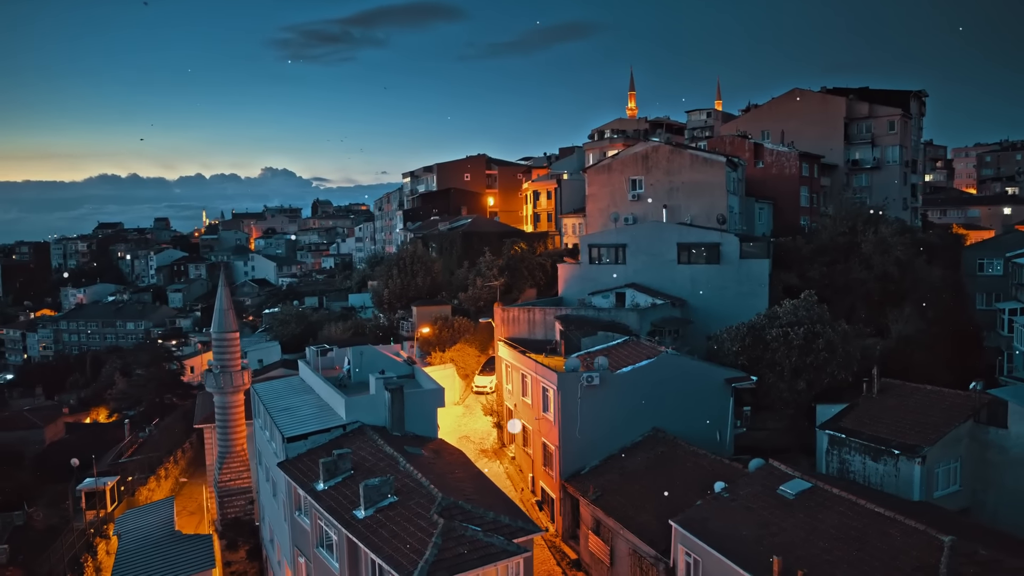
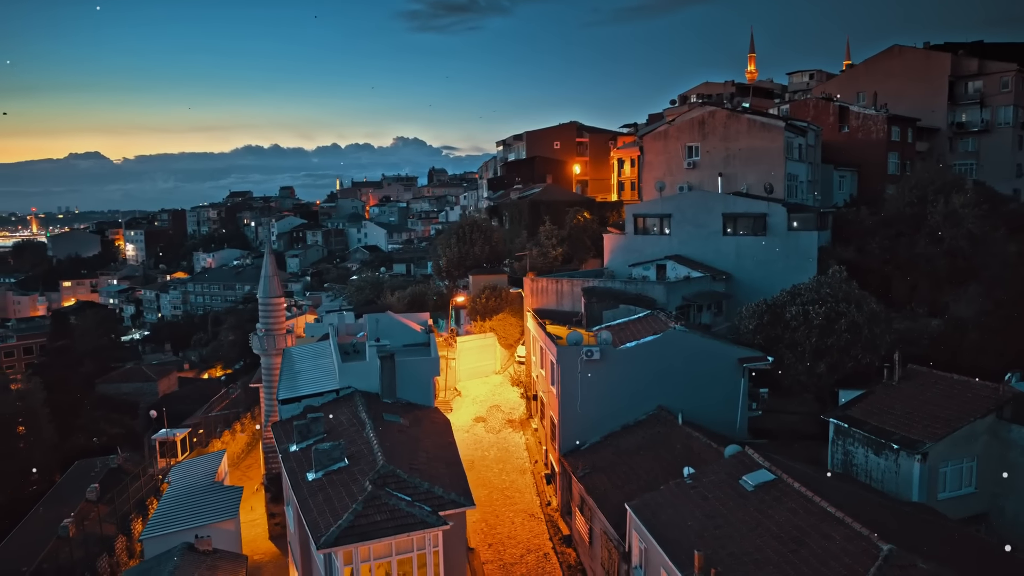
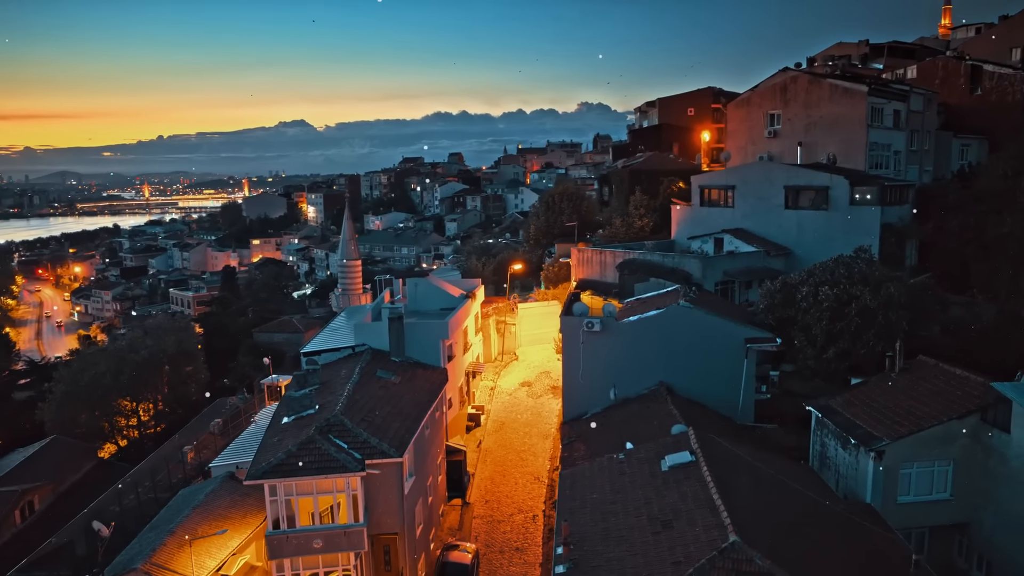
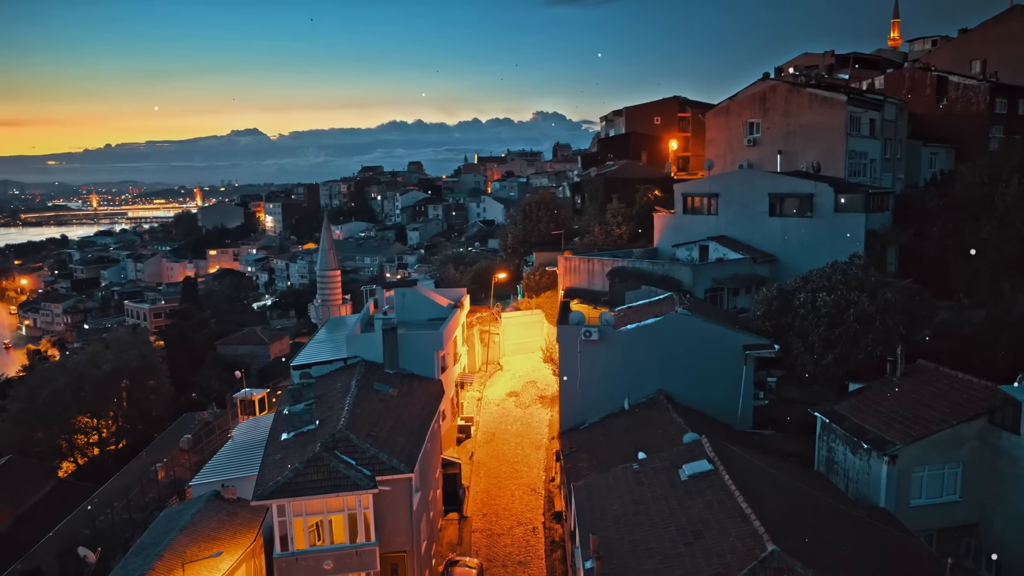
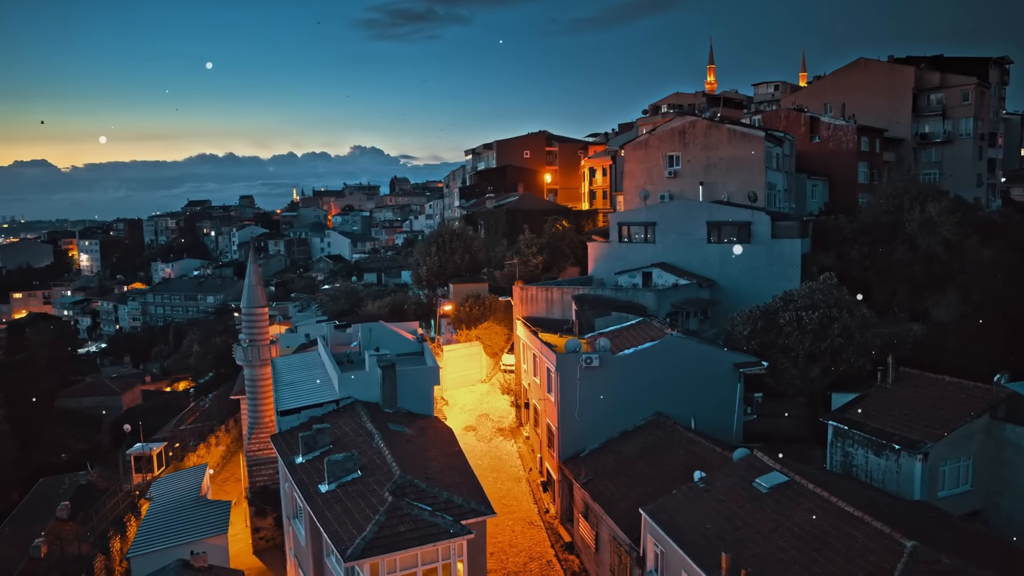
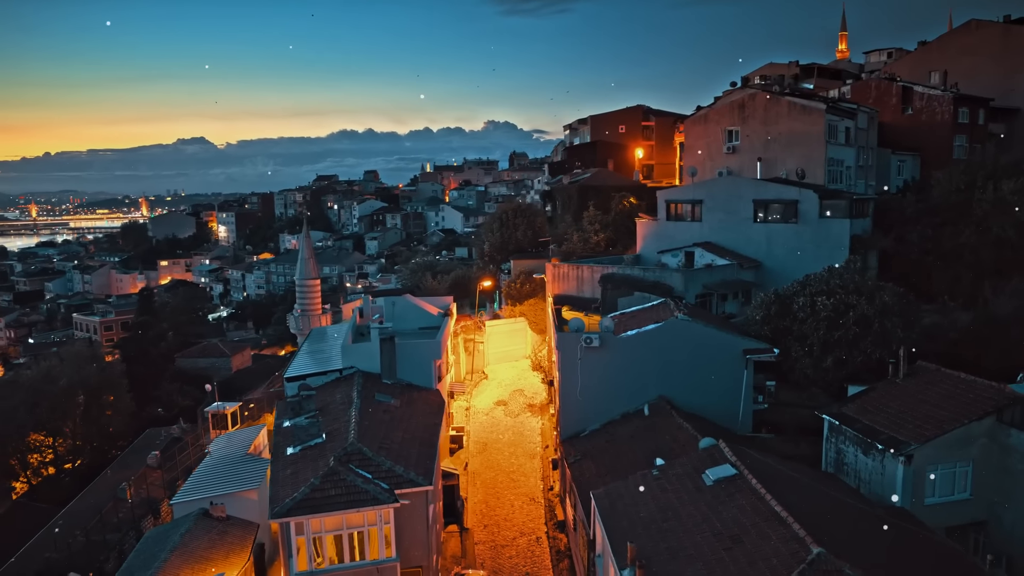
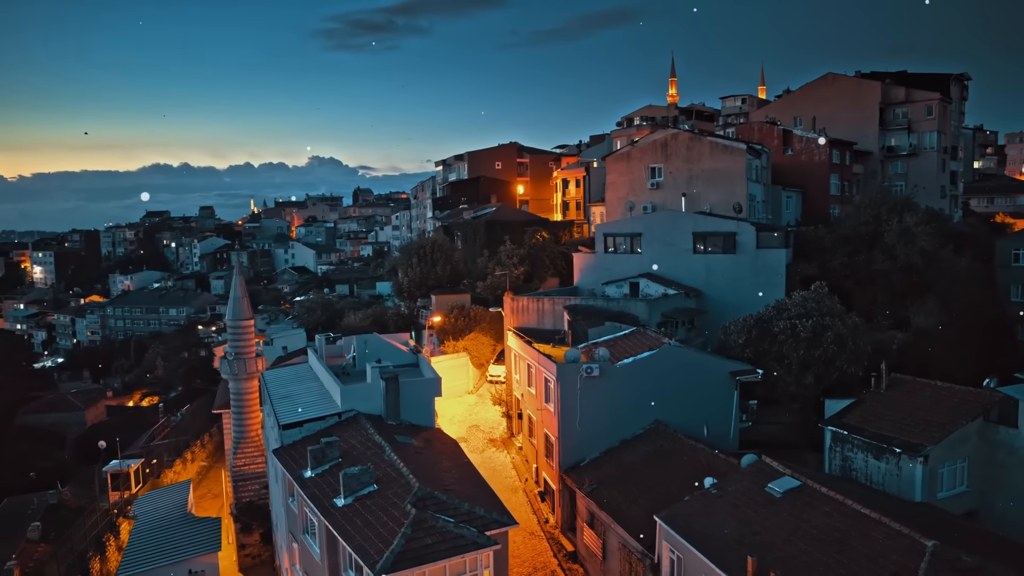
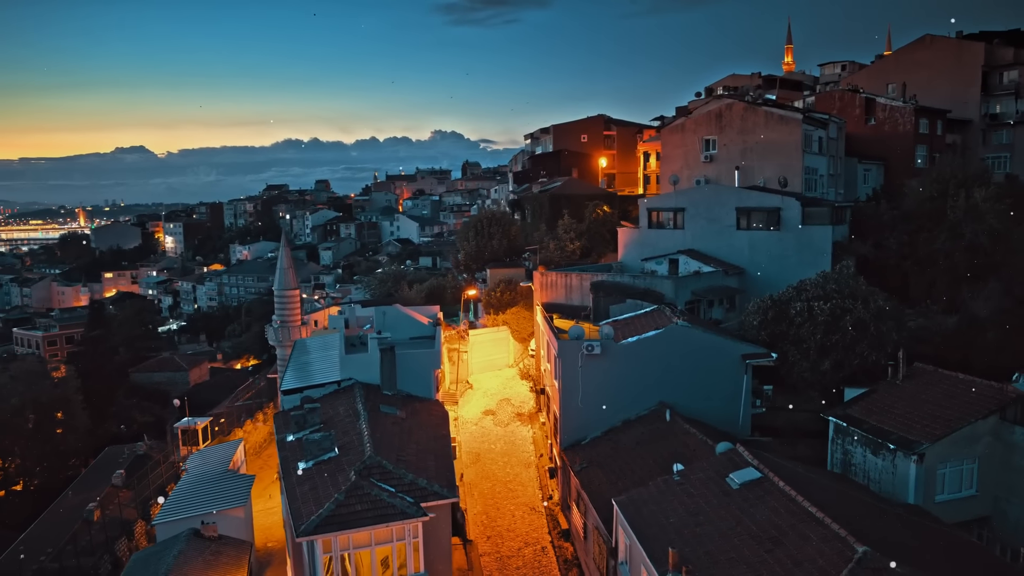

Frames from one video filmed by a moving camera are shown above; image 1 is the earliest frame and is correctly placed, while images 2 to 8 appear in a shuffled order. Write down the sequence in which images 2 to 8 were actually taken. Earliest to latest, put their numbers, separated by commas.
7, 5, 2, 8, 6, 4, 3
